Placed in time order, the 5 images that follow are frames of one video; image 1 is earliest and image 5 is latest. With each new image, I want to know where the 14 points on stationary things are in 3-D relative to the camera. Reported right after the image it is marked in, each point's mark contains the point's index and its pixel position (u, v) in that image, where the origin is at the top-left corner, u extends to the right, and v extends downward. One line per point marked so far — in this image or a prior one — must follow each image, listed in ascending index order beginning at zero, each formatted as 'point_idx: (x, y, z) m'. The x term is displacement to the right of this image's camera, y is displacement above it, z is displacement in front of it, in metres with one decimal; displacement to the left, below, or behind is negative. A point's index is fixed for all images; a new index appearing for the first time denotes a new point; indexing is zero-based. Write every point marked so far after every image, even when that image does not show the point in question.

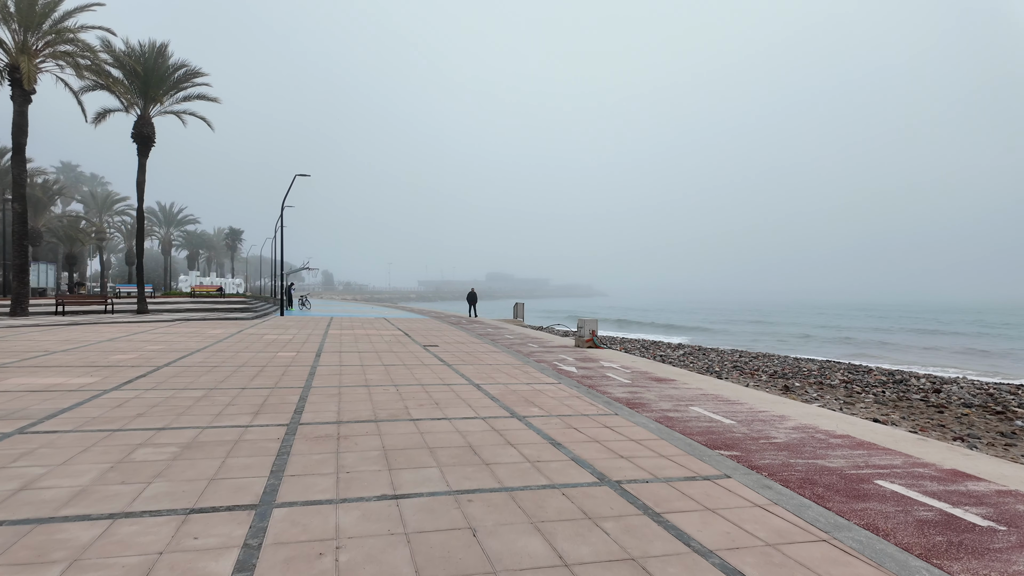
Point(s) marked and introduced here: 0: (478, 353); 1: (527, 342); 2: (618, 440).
0: (-0.7, -1.4, +12.7) m
1: (+0.4, -1.4, +15.5) m
2: (+1.0, -1.4, +5.4) m
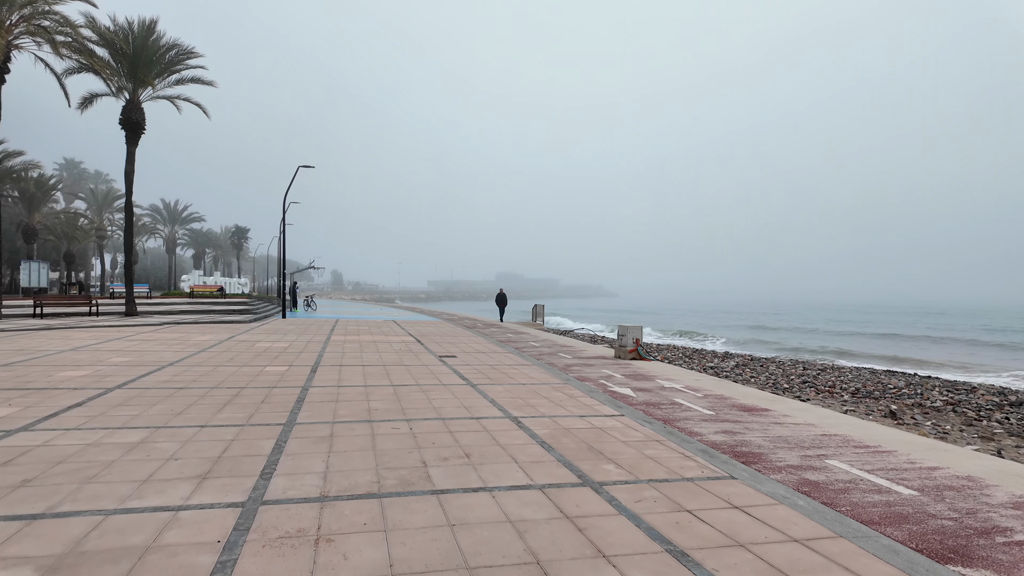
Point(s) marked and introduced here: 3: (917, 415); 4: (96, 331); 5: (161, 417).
0: (-0.1, -1.4, +10.6) m
1: (+1.0, -1.4, +13.4) m
2: (+1.4, -1.4, +3.3) m
3: (+6.2, -1.9, +9.2) m
4: (-10.4, -1.1, +14.9) m
5: (-3.5, -1.3, +6.1) m
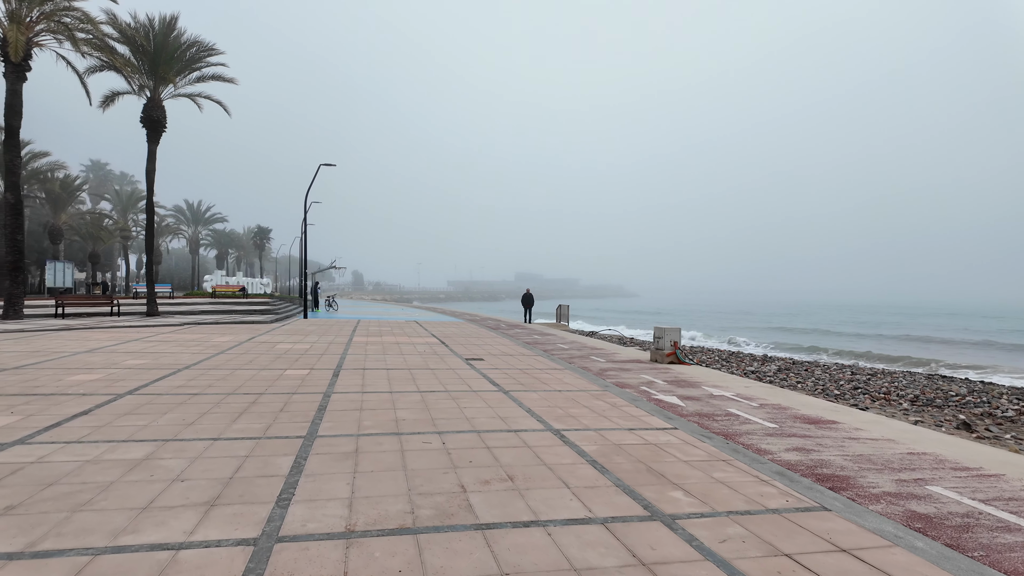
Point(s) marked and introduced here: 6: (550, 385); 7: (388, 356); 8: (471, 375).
0: (+0.4, -1.4, +10.0) m
1: (+1.7, -1.4, +12.8) m
2: (+1.8, -1.4, +2.6) m
3: (+6.7, -1.9, +8.3) m
4: (-9.7, -1.1, +14.6) m
5: (-3.1, -1.3, +5.5) m
6: (+0.5, -1.4, +8.5) m
7: (-2.5, -1.3, +11.9) m
8: (-0.7, -1.4, +9.5) m
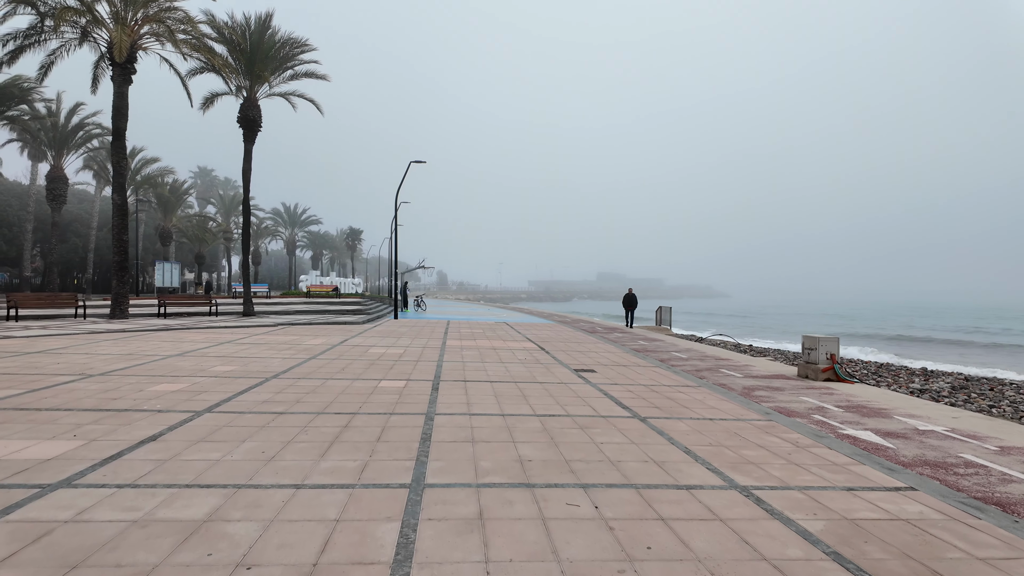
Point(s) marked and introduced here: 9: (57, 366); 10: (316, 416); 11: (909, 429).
0: (+2.2, -1.4, +8.4) m
1: (+3.8, -1.4, +10.9) m
2: (+2.5, -1.4, +0.9) m
3: (+8.1, -1.9, +5.9) m
4: (-7.2, -1.1, +14.3) m
5: (-2.0, -1.3, +4.4) m
6: (+2.1, -1.4, +6.9) m
7: (-0.4, -1.4, +10.7) m
8: (+1.0, -1.4, +8.0) m
9: (-6.8, -1.2, +8.9) m
10: (-2.0, -1.3, +6.0) m
11: (+4.1, -1.4, +6.3) m
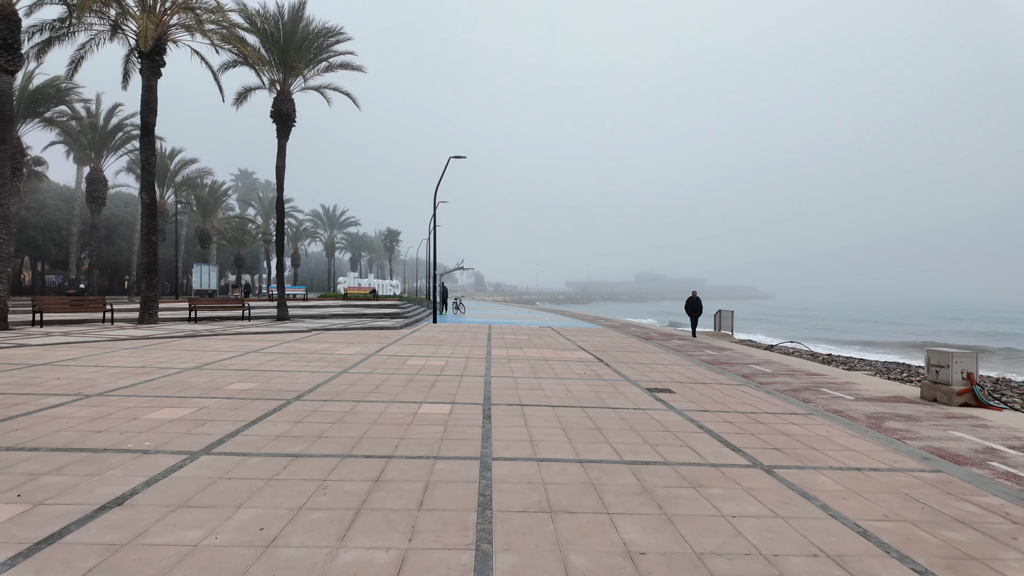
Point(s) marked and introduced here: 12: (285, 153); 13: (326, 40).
0: (+2.9, -1.5, +6.7) m
1: (+4.7, -1.5, +9.2) m
2: (+2.8, -1.5, -0.8) m
3: (+8.8, -2.0, +3.9) m
4: (-6.1, -1.2, +13.2) m
5: (-1.4, -1.4, +3.0) m
6: (+2.8, -1.5, +5.3) m
7: (+0.5, -1.4, +9.2) m
8: (+1.8, -1.4, +6.5) m
9: (-6.0, -1.2, +7.8) m
10: (-1.3, -1.4, +4.7) m
11: (+4.8, -1.5, +4.5) m
12: (-7.2, +4.3, +19.1) m
13: (-6.1, +8.2, +19.7) m
